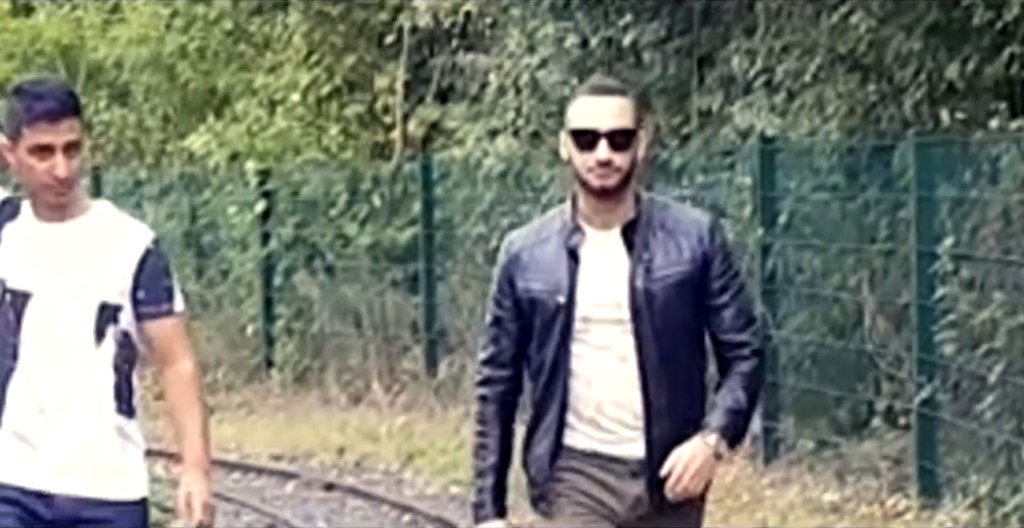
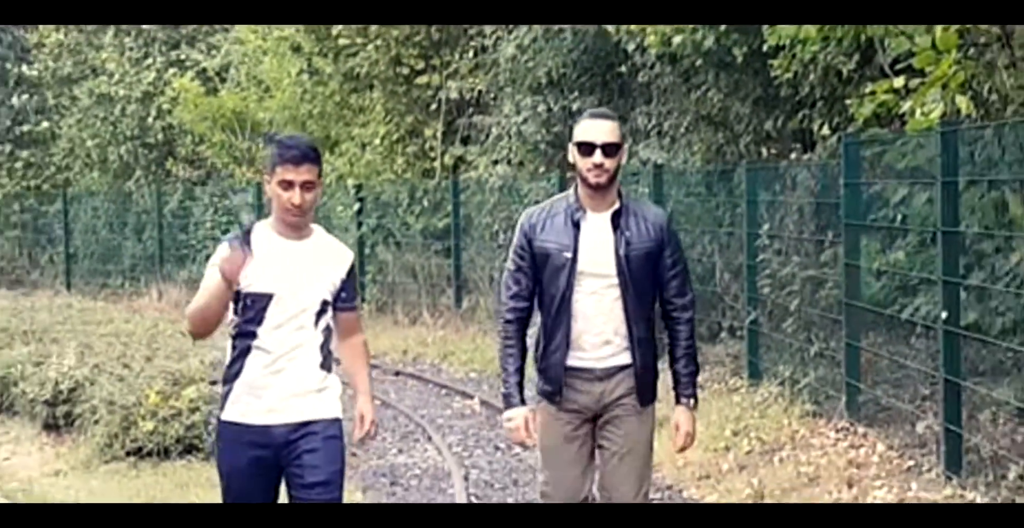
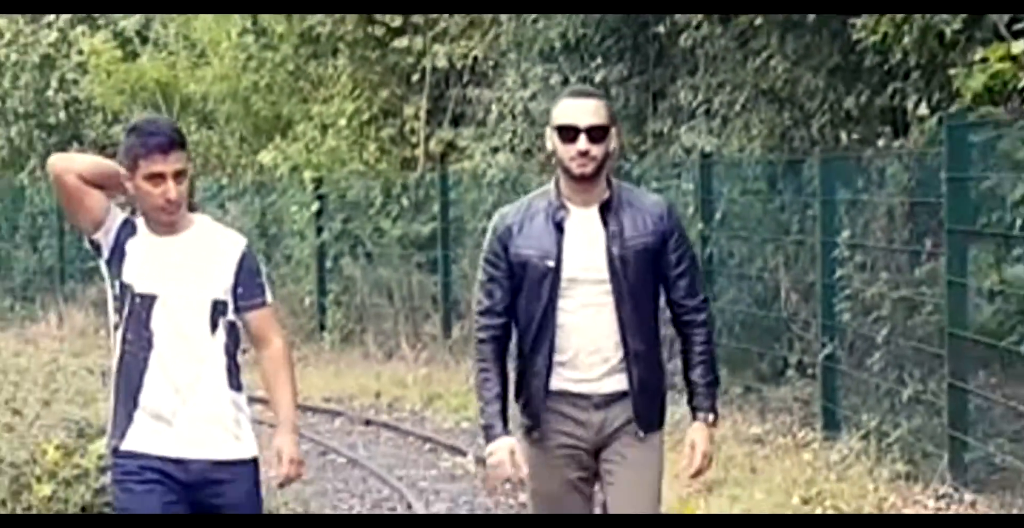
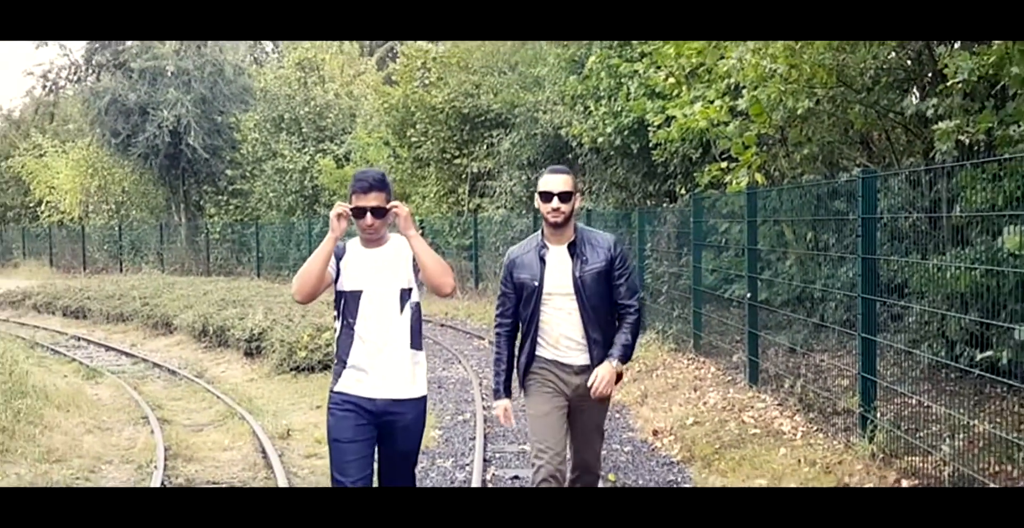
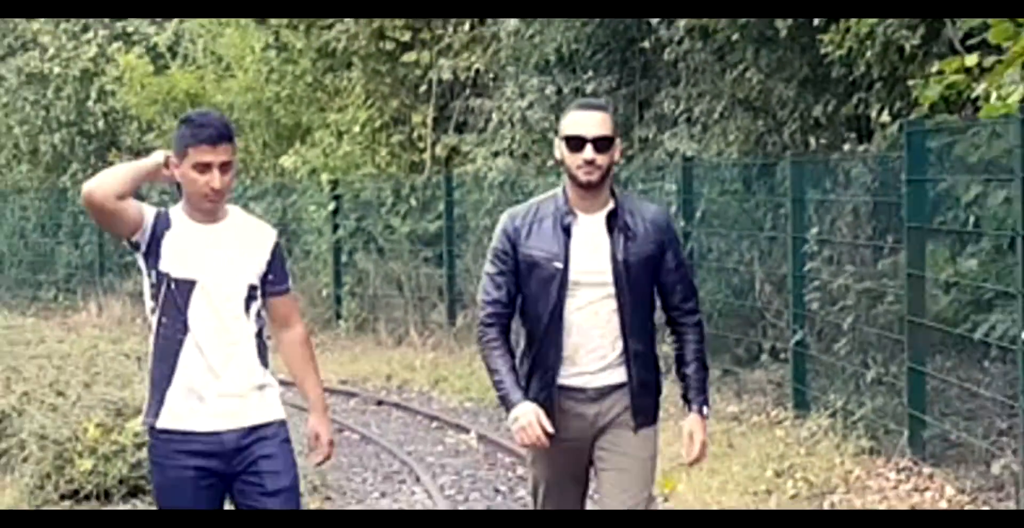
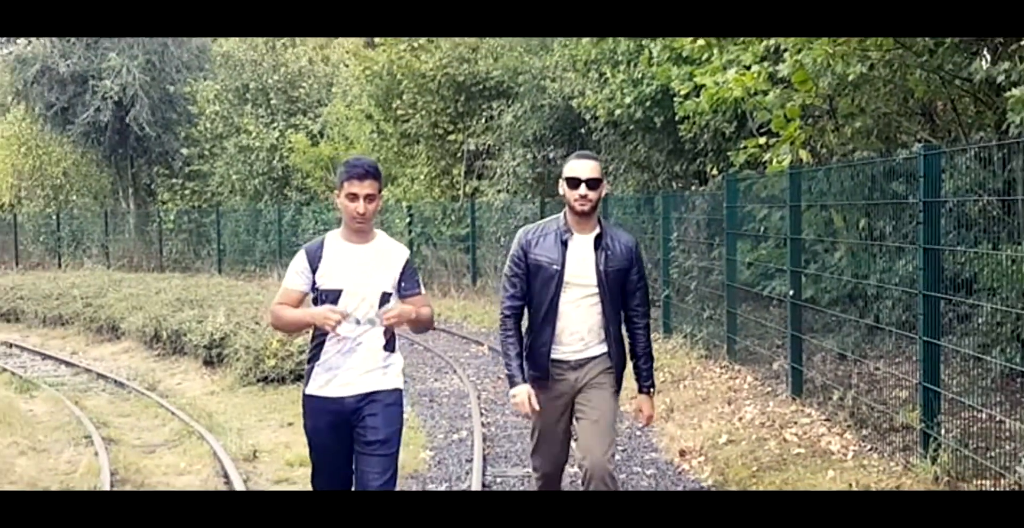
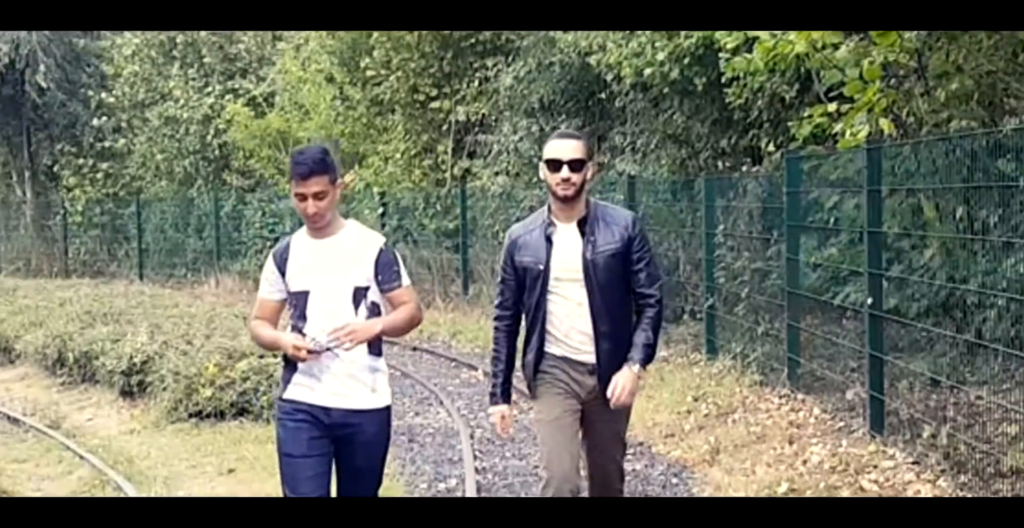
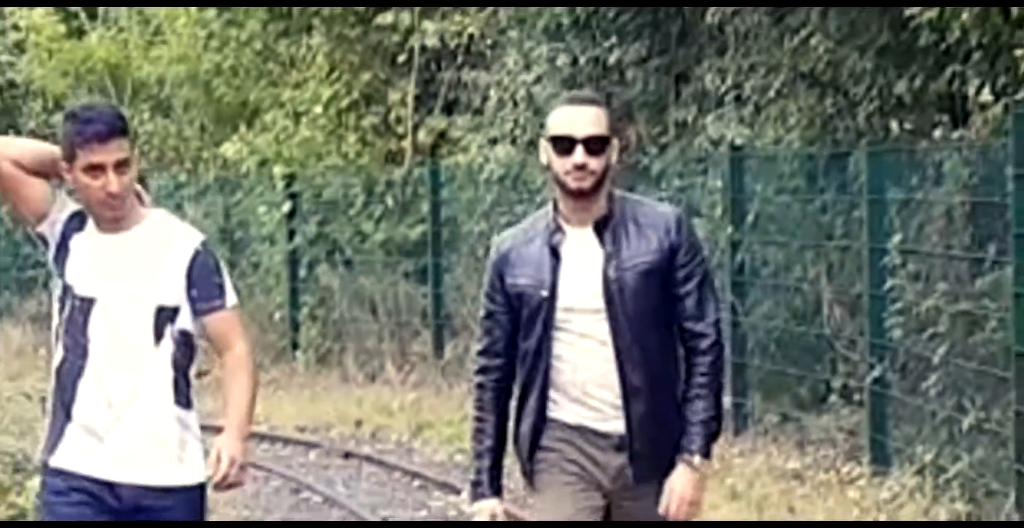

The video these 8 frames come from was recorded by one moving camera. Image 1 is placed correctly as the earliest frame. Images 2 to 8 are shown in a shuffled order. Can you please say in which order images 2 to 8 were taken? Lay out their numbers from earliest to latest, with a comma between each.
8, 3, 5, 2, 7, 6, 4
